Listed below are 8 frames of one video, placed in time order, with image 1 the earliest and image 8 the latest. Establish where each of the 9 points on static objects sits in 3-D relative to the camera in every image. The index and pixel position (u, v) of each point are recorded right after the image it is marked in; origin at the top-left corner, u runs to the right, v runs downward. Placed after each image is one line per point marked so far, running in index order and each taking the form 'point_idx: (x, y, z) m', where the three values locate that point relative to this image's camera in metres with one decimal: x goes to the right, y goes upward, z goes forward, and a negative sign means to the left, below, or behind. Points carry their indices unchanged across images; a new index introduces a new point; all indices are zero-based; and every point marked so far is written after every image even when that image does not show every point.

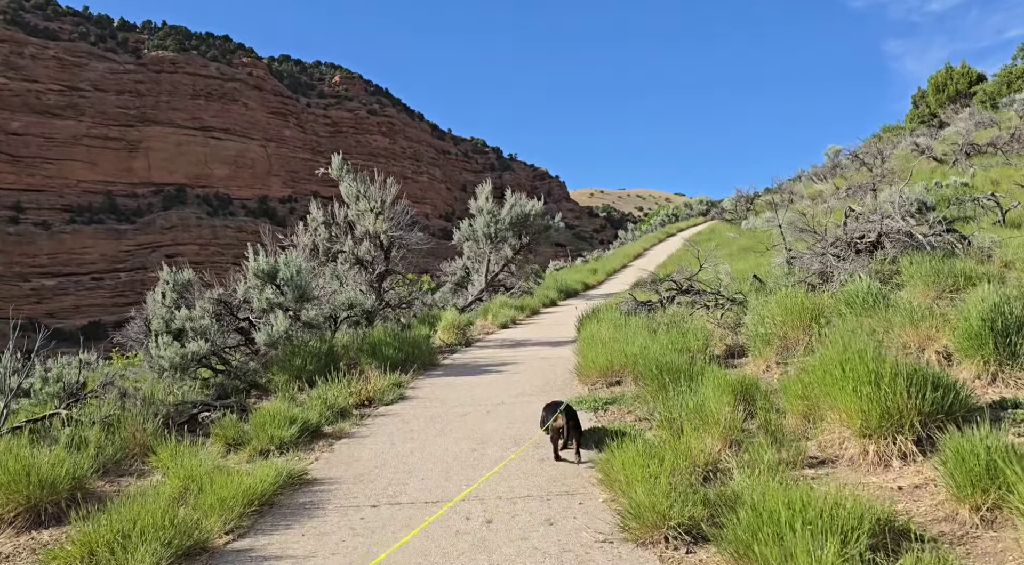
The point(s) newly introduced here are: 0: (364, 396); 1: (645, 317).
0: (-1.6, -1.3, +8.9) m
1: (+2.1, -0.6, +12.4) m
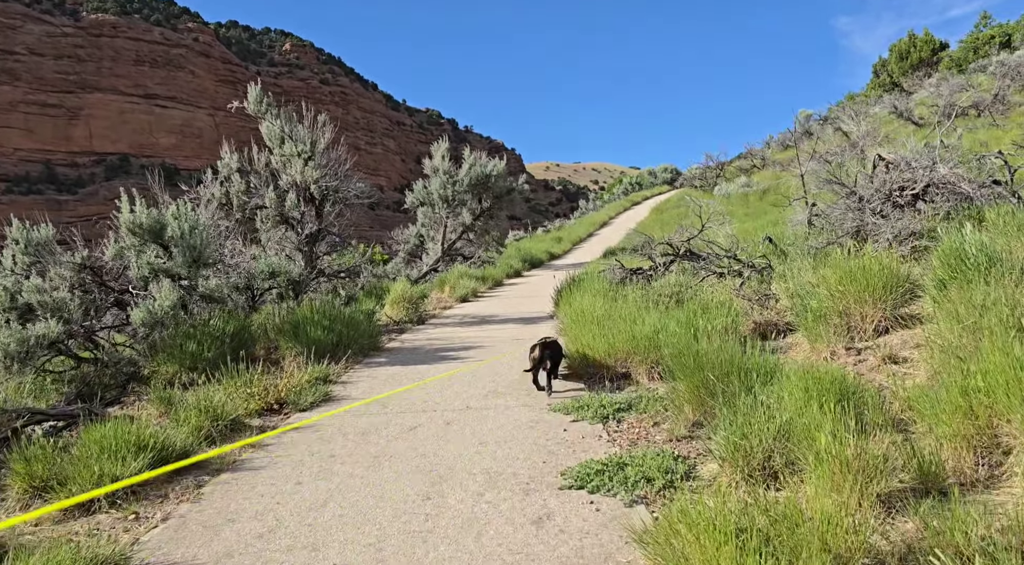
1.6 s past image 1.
0: (-1.9, -0.9, +6.3) m
1: (+1.7, -0.1, +10.0) m
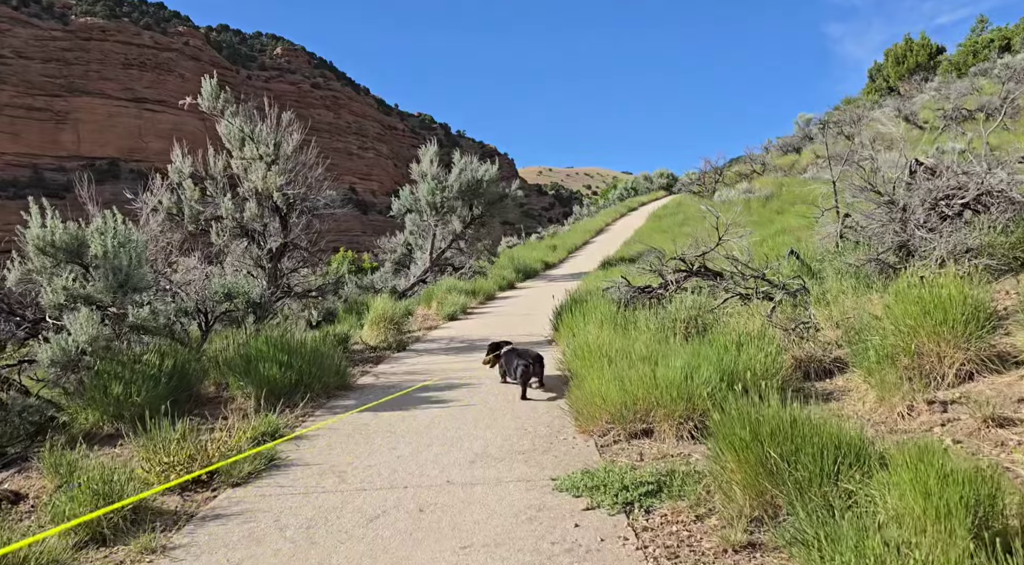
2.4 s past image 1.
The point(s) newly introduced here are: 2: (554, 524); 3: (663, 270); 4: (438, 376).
0: (-1.9, -1.1, +4.9) m
1: (+1.6, -0.3, +8.7) m
2: (+0.2, -1.2, +4.0) m
3: (+1.9, +0.2, +10.1) m
4: (-0.8, -0.9, +7.9) m
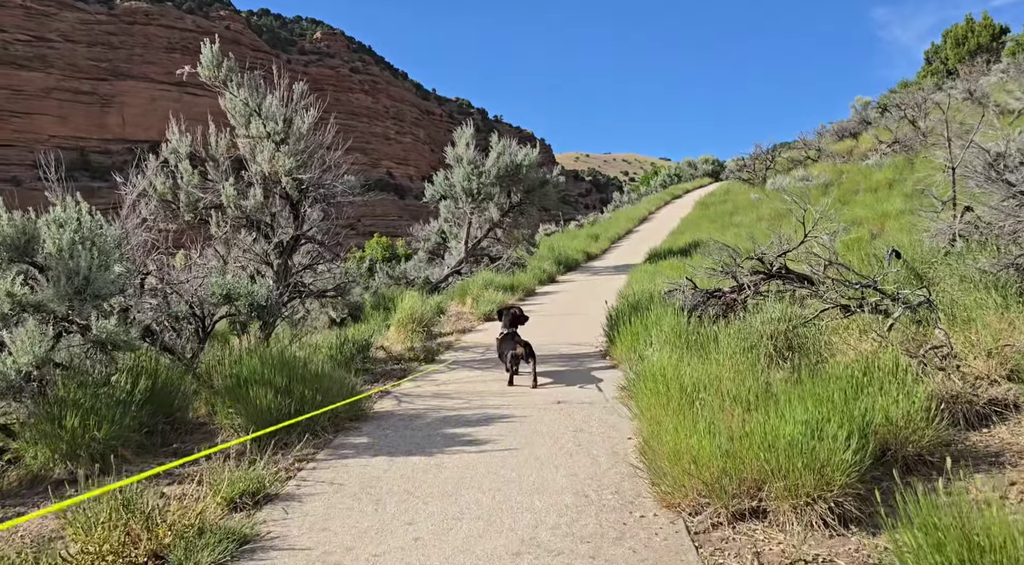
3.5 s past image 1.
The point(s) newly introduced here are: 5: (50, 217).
0: (-1.7, -1.2, +3.6) m
1: (+2.0, -0.4, +7.2) m
2: (+0.4, -1.3, +2.6) m
3: (+2.4, +0.1, +8.5) m
4: (-0.3, -1.0, +6.5) m
5: (-3.2, +0.5, +5.5) m
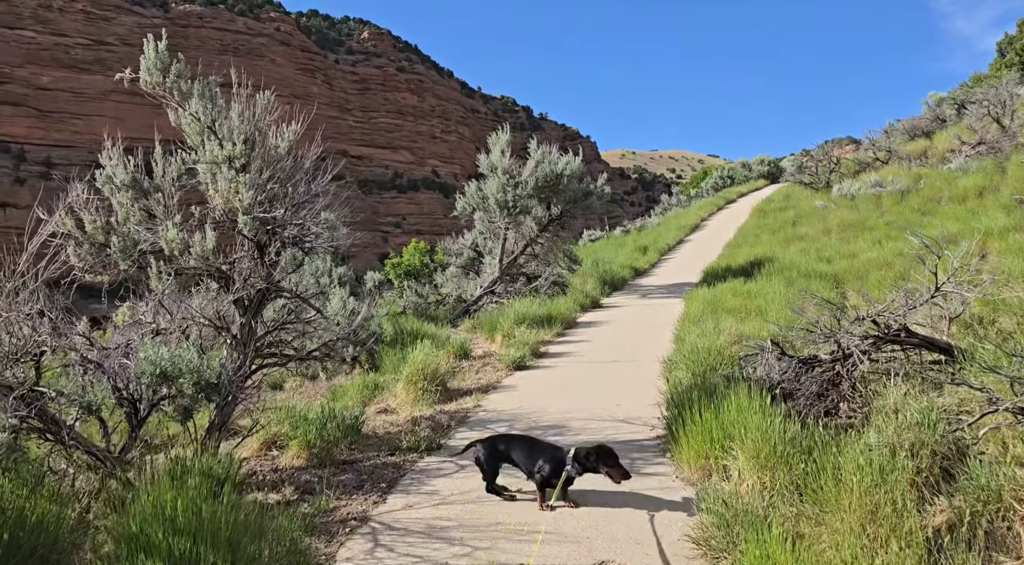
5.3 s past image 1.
0: (-1.7, -1.8, +1.7) m
1: (+2.2, -0.9, +5.0) m
2: (+0.3, -1.9, +0.6) m
3: (+2.6, -0.4, +6.4) m
4: (-0.2, -1.5, +4.5) m
5: (-3.1, -0.1, +3.7) m
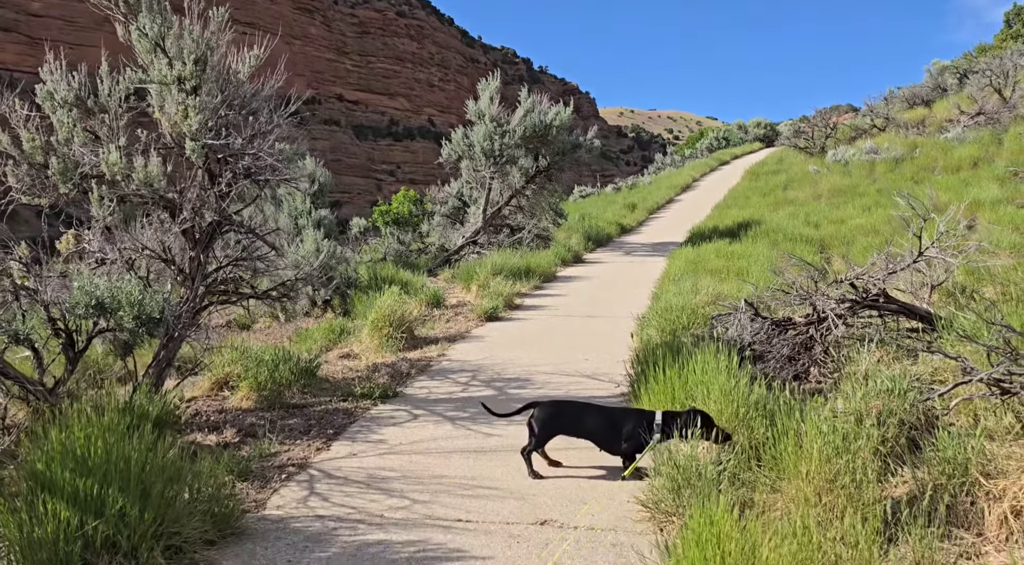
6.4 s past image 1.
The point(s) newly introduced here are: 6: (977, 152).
0: (-2.0, -1.5, +1.5) m
1: (+1.9, -0.7, +4.8) m
2: (0.0, -1.8, +0.4) m
3: (+2.3, -0.1, +6.1) m
4: (-0.5, -1.2, +4.2) m
5: (-3.4, +0.3, +3.4) m
6: (+11.3, +3.2, +19.3) m
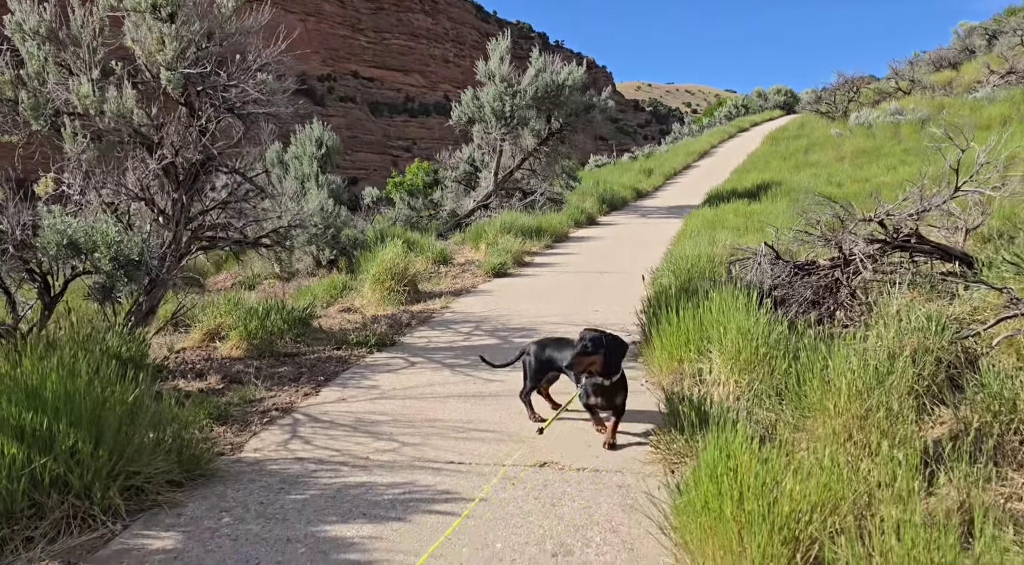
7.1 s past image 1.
0: (-2.1, -1.3, +1.2) m
1: (+1.9, -0.3, +4.4) m
2: (0.0, -1.6, 0.0) m
3: (+2.4, +0.3, +5.7) m
4: (-0.6, -0.8, +3.9) m
5: (-3.4, +0.7, +3.0) m
6: (+11.5, +4.0, +18.5) m
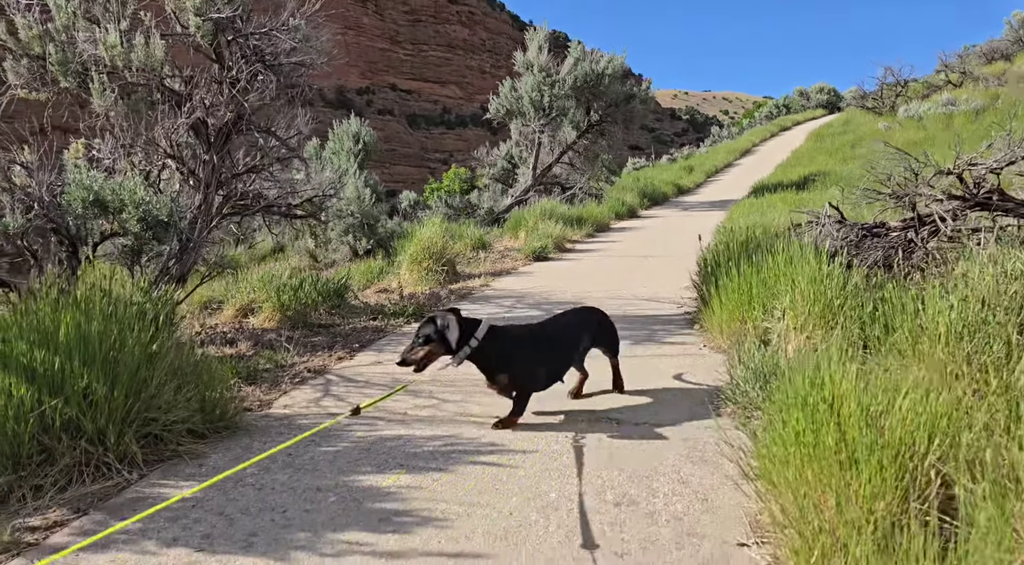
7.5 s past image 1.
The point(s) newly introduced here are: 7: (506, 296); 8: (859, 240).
0: (-2.0, -1.0, +0.9) m
1: (+2.1, 0.0, +4.0) m
2: (0.0, -1.2, -0.3) m
3: (+2.7, +0.6, +5.2) m
4: (-0.3, -0.6, +3.6) m
5: (-3.2, +0.9, +2.9) m
6: (+12.4, +4.2, +17.7) m
7: (0.0, -0.1, +6.7) m
8: (+2.4, +0.3, +5.4) m
